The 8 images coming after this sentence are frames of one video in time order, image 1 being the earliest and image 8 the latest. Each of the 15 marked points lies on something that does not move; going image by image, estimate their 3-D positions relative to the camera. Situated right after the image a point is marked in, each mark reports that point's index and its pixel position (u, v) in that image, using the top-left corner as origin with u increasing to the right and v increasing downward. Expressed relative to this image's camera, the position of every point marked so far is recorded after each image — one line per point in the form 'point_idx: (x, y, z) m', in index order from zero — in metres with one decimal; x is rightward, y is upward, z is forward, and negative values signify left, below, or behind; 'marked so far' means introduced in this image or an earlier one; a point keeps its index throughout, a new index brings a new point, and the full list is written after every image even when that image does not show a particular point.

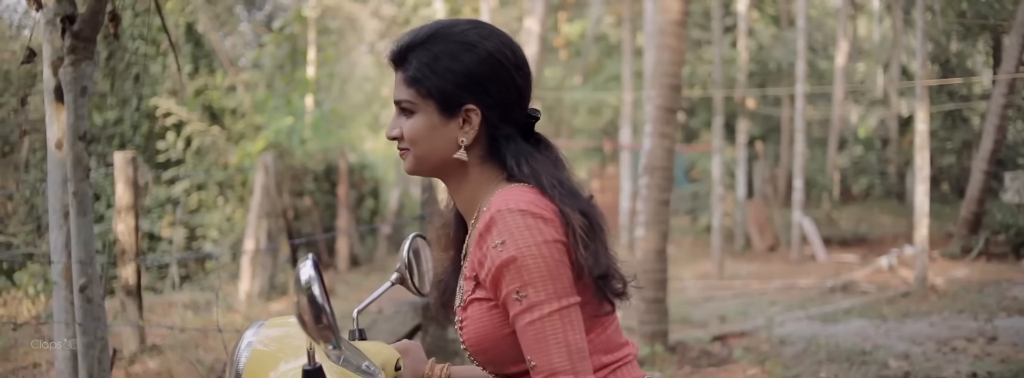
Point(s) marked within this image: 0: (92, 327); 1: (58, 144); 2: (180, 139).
0: (-1.4, -0.5, +3.1) m
1: (-1.5, +0.2, +3.0) m
2: (-2.7, +0.4, +7.3) m
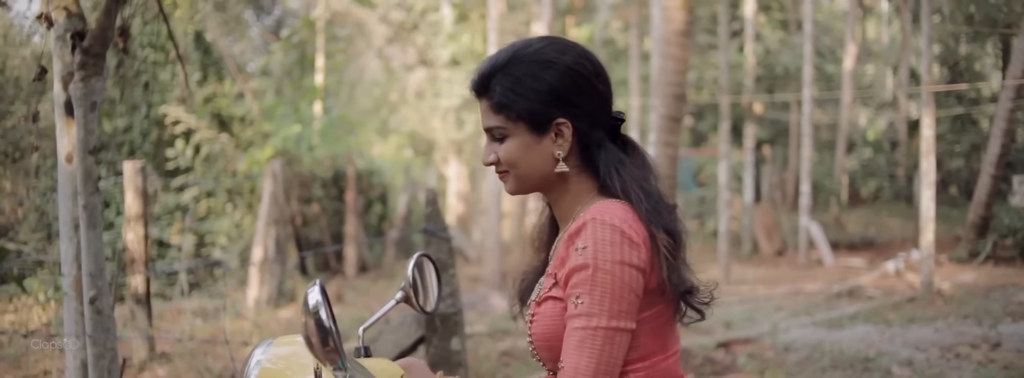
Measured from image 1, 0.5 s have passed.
0: (-1.4, -0.5, +3.1) m
1: (-1.5, +0.1, +3.1) m
2: (-2.6, +0.3, +7.3) m
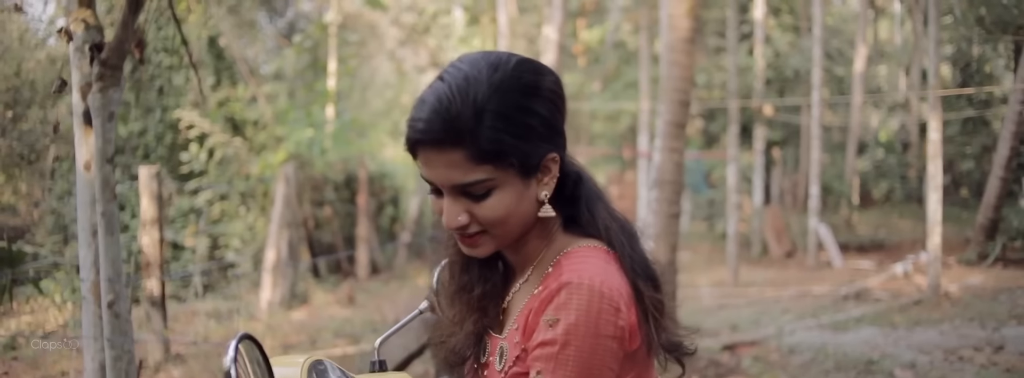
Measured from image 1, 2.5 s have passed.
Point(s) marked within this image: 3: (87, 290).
0: (-1.4, -0.6, +3.2) m
1: (-1.5, +0.1, +3.2) m
2: (-2.6, +0.3, +7.5) m
3: (-1.6, -0.4, +3.3) m
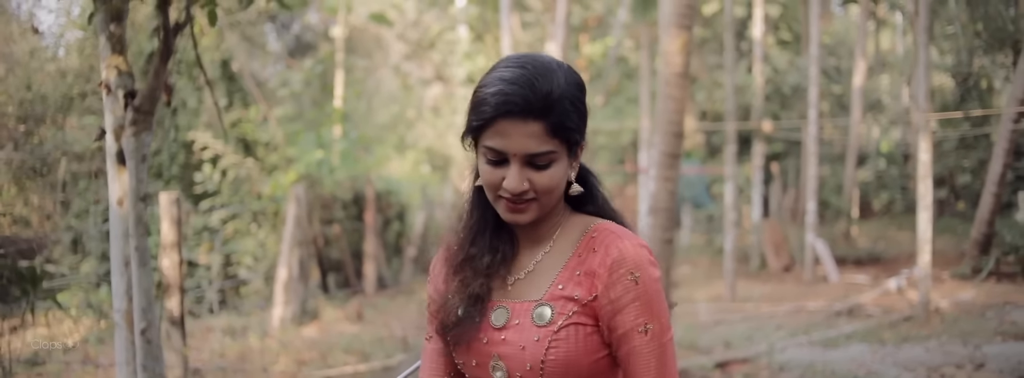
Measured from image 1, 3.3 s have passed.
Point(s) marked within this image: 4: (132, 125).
0: (-1.4, -0.7, +3.5) m
1: (-1.5, 0.0, +3.4) m
2: (-2.5, +0.1, +7.7) m
3: (-1.5, -0.5, +3.5) m
4: (-1.4, +0.2, +3.4) m
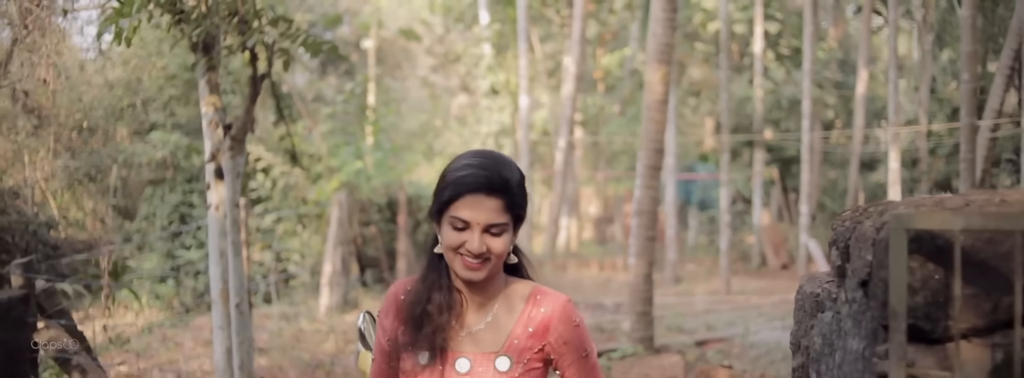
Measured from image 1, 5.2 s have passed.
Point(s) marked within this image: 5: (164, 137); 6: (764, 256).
0: (-1.4, -0.7, +4.5) m
1: (-1.5, -0.1, +4.5) m
2: (-2.4, +0.1, +8.8) m
3: (-1.5, -0.5, +4.6) m
4: (-1.4, +0.2, +4.5) m
5: (-2.9, +0.4, +7.2) m
6: (+4.0, -1.1, +13.9) m
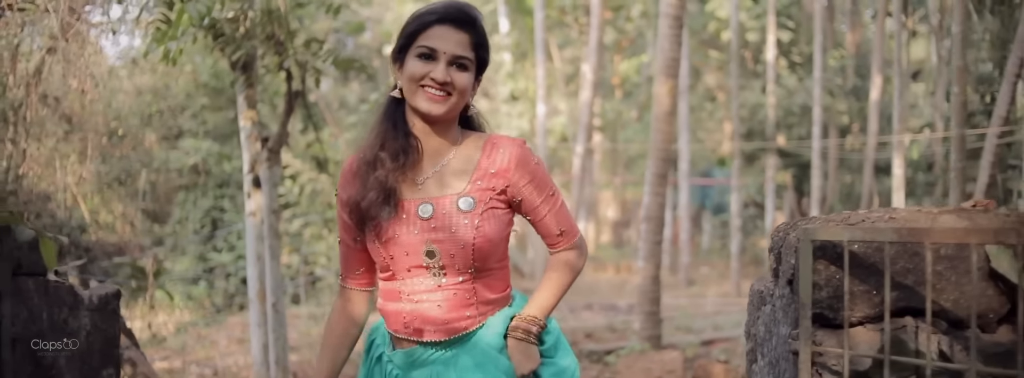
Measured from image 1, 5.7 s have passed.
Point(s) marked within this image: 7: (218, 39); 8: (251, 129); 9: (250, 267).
0: (-1.3, -0.8, +4.9) m
1: (-1.4, -0.1, +4.9) m
2: (-2.2, 0.0, +9.2) m
3: (-1.4, -0.6, +5.0) m
4: (-1.3, +0.2, +4.9) m
5: (-2.7, +0.4, +7.7) m
6: (+4.2, -1.1, +14.2) m
7: (-1.5, +0.8, +4.7) m
8: (-1.4, +0.3, +4.9) m
9: (-1.5, -0.4, +5.0) m
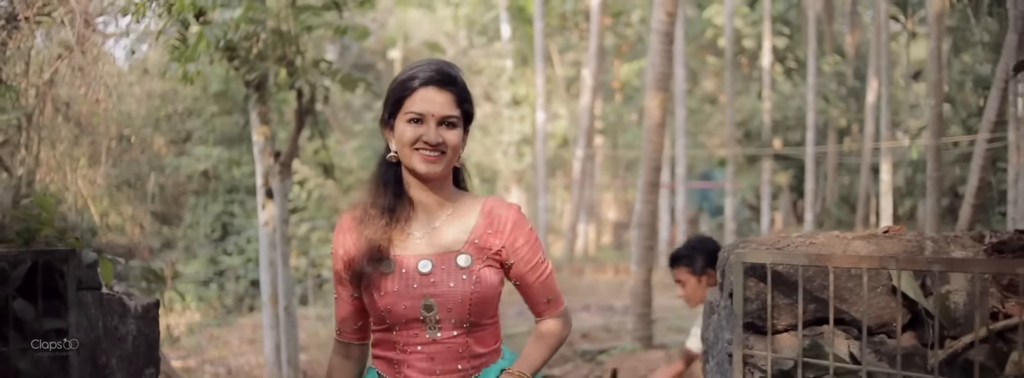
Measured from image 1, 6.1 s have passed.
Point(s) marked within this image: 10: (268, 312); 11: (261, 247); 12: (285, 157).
0: (-1.3, -0.8, +5.2) m
1: (-1.4, -0.2, +5.2) m
2: (-2.2, 0.0, +9.6) m
3: (-1.5, -0.7, +5.3) m
4: (-1.4, +0.1, +5.2) m
5: (-2.7, +0.3, +8.0) m
6: (+4.3, -1.2, +14.5) m
7: (-1.6, +0.7, +5.1) m
8: (-1.4, +0.3, +5.2) m
9: (-1.5, -0.5, +5.3) m
10: (-1.4, -0.7, +5.3) m
11: (-1.5, -0.3, +5.3) m
12: (-1.3, +0.2, +5.2) m
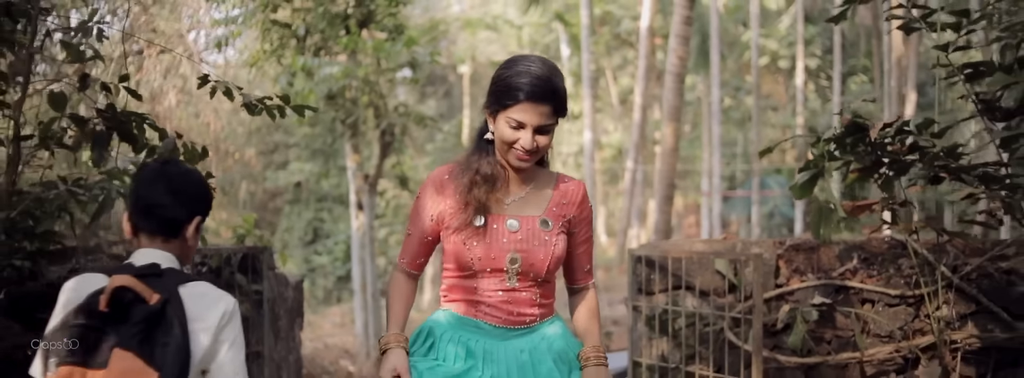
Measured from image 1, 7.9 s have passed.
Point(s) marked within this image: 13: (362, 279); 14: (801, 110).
0: (-1.0, -0.9, +6.8) m
1: (-1.2, -0.3, +6.8) m
2: (-1.6, -0.2, +11.2) m
3: (-1.2, -0.8, +6.9) m
4: (-1.1, 0.0, +6.8) m
5: (-2.2, +0.2, +9.7) m
6: (+5.3, -1.3, +15.6) m
7: (-1.3, +0.6, +6.7) m
8: (-1.2, +0.2, +6.8) m
9: (-1.2, -0.6, +6.9) m
10: (-1.2, -0.8, +6.9) m
11: (-1.2, -0.5, +6.8) m
12: (-1.1, +0.1, +6.8) m
13: (-1.2, -0.7, +6.9) m
14: (+4.5, +1.2, +14.0) m
